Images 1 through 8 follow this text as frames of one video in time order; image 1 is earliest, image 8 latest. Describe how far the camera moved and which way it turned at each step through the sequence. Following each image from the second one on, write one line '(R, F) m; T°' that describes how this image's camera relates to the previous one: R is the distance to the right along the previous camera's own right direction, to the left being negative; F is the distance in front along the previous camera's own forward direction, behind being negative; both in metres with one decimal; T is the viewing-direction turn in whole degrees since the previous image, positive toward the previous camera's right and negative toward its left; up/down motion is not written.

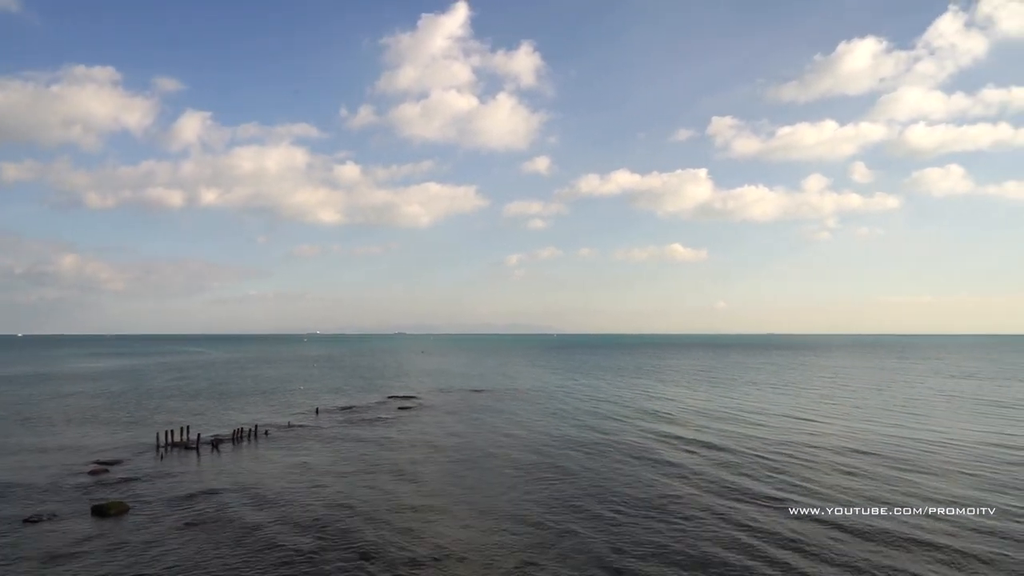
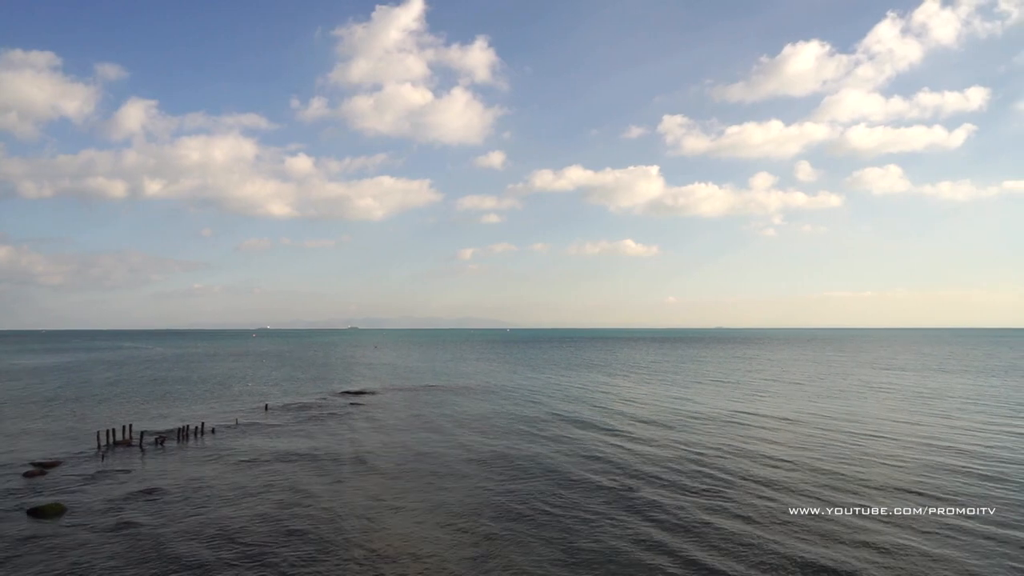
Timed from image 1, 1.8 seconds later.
(+1.9, 0.0) m; +2°
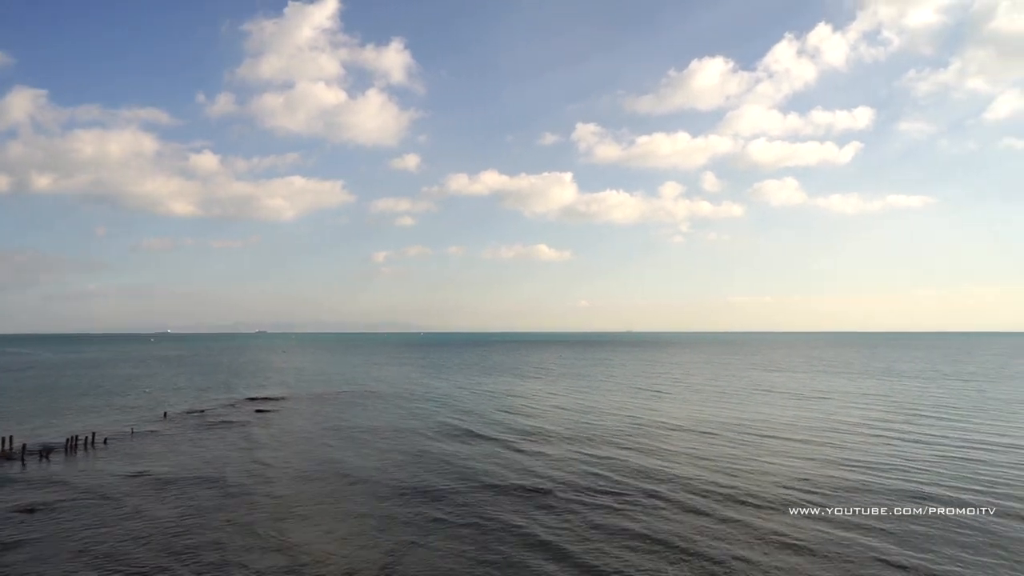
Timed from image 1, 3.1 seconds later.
(0.0, -0.1) m; +7°
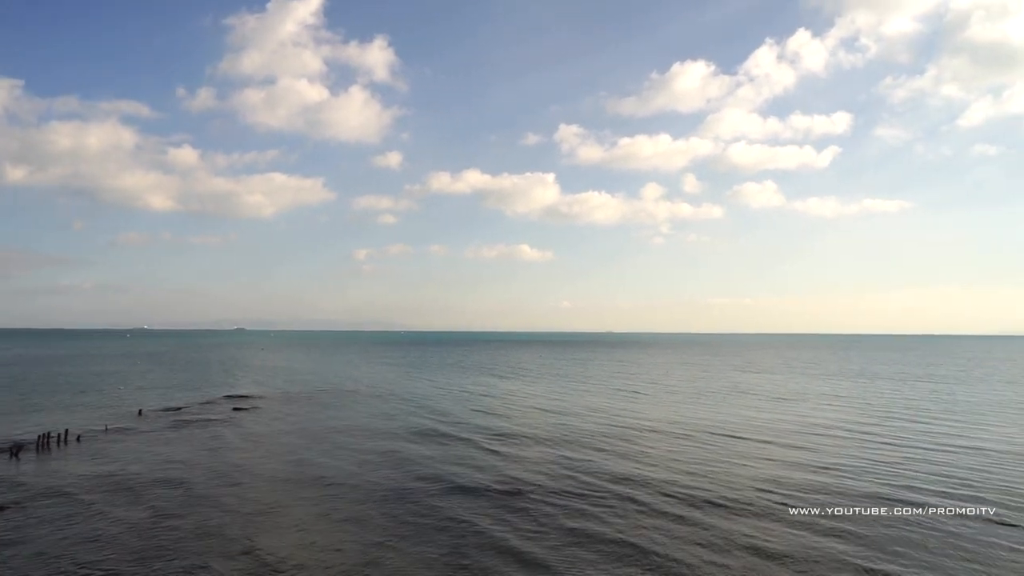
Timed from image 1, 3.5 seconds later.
(-0.4, +0.8) m; -16°
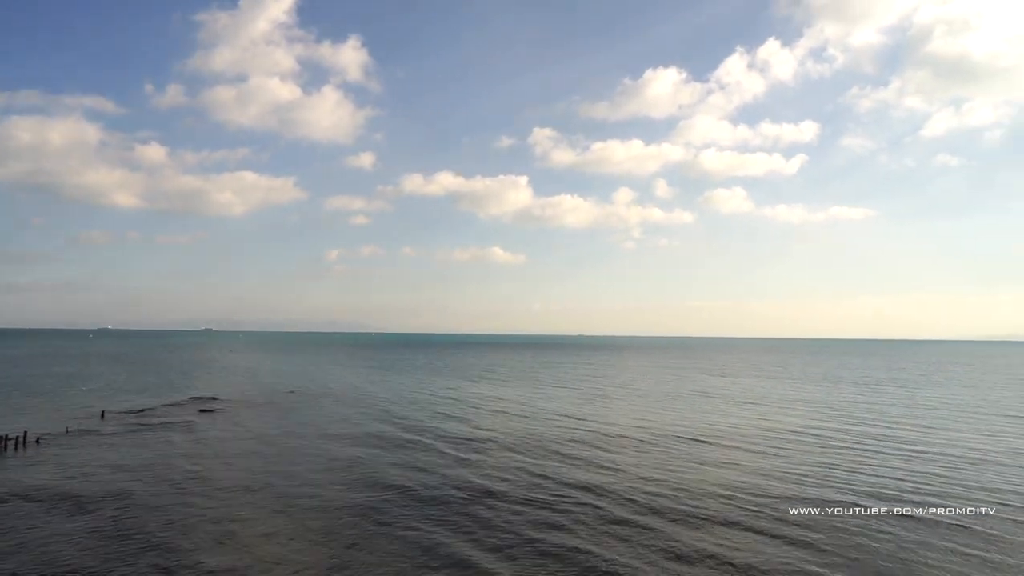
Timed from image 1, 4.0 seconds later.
(-0.1, -0.1) m; +2°
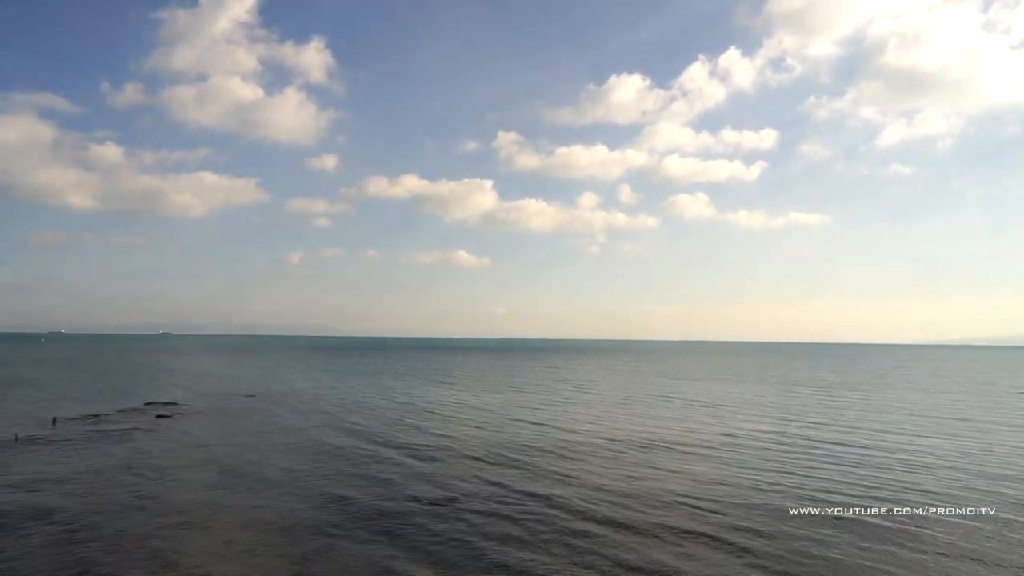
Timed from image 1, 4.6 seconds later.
(0.0, -0.1) m; +3°
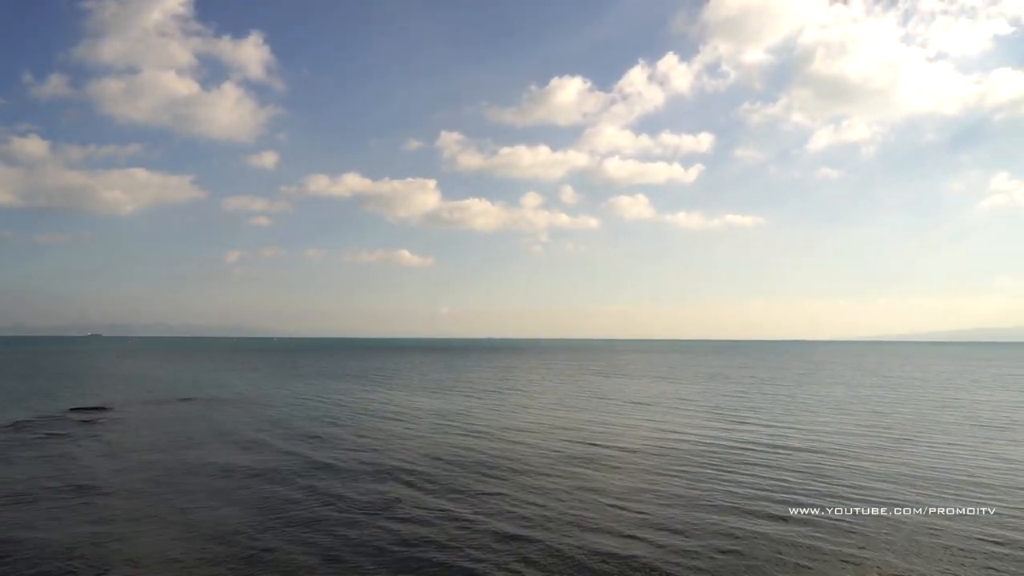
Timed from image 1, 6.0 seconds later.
(0.0, -0.5) m; +4°
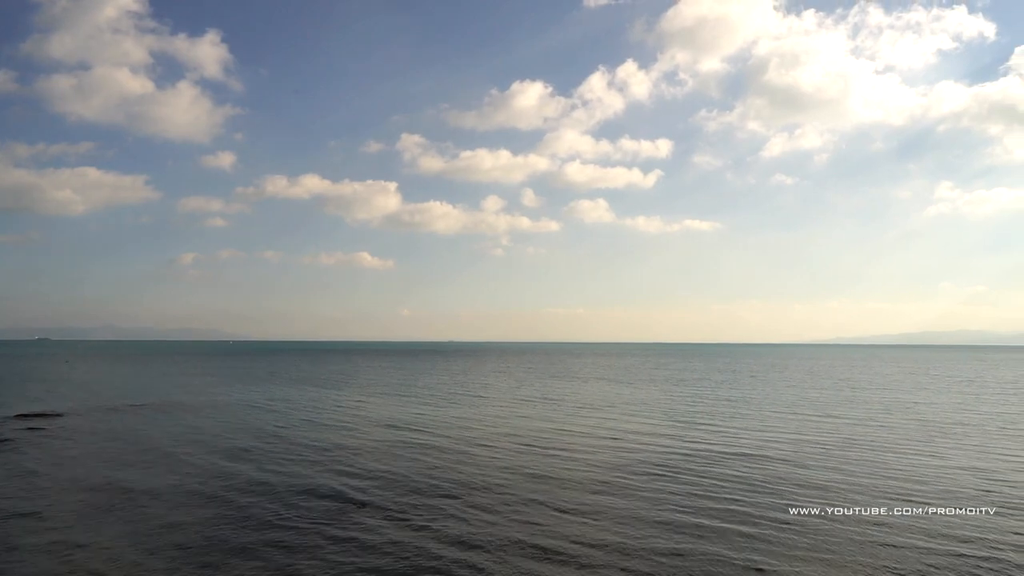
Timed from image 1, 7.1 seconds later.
(-0.1, -0.2) m; +3°
